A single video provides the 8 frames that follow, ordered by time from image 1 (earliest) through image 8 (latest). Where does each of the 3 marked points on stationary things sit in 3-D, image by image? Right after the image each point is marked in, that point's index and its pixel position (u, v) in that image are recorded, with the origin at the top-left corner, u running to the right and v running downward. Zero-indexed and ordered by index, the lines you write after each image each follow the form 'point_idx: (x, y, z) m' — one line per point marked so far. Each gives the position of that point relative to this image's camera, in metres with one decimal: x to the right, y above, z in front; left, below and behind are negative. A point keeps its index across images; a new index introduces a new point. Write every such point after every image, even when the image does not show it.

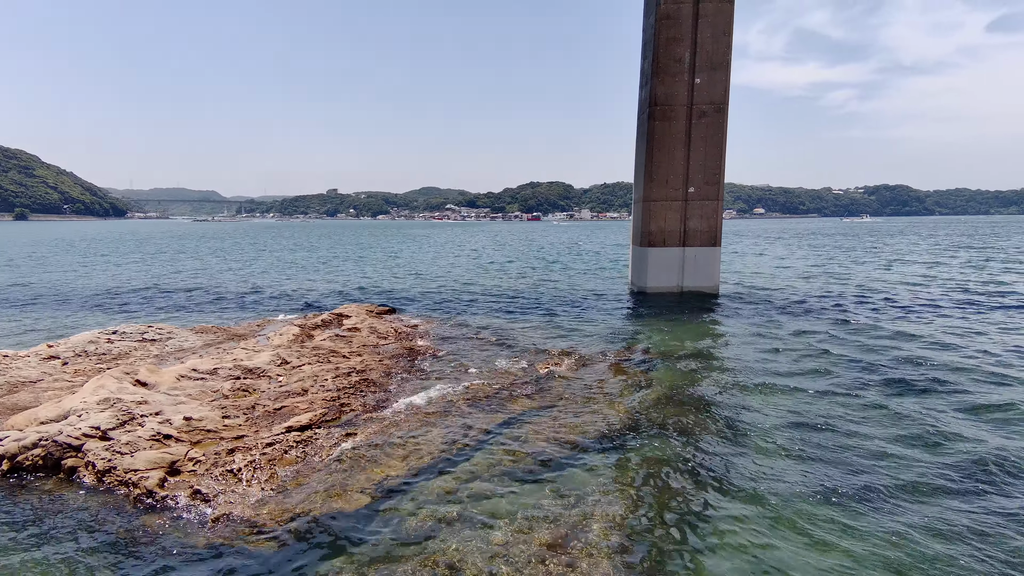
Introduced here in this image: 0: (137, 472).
0: (-4.1, -2.0, +6.2) m
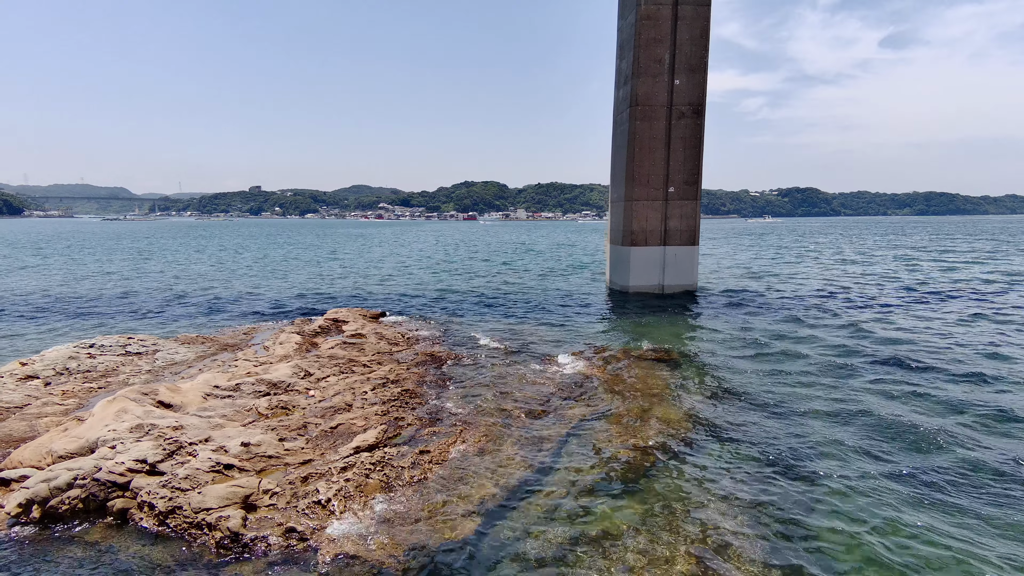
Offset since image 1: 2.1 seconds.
0: (-2.9, -2.1, +5.3) m
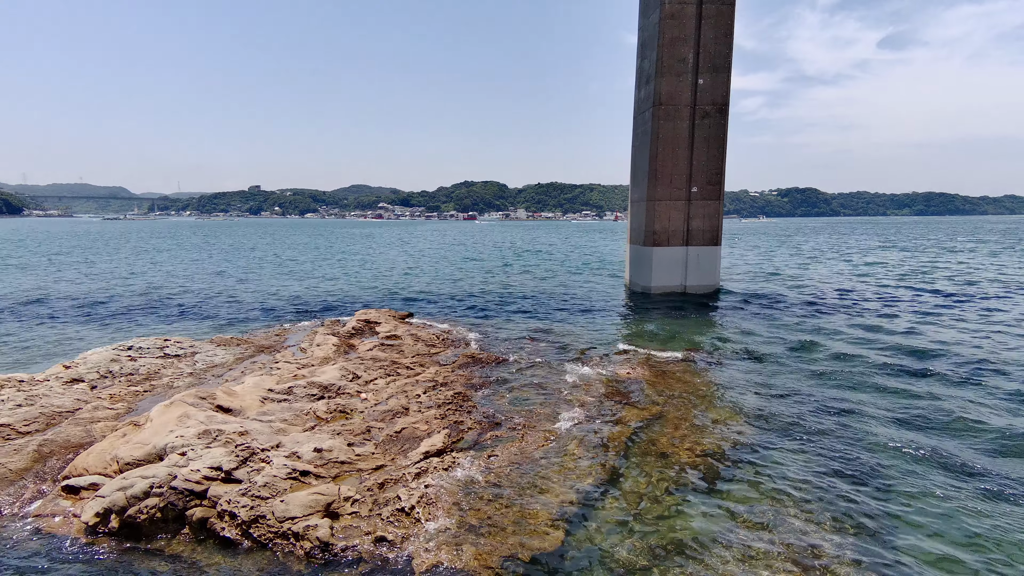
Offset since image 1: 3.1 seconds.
0: (-2.0, -2.1, +5.2) m
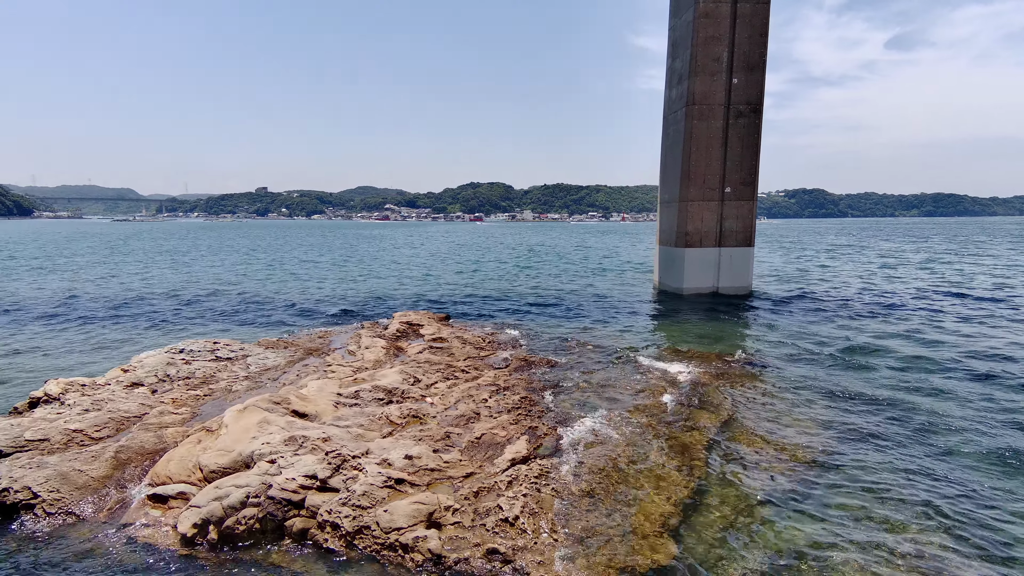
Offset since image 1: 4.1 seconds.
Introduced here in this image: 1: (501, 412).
0: (-1.0, -2.2, +5.0) m
1: (-0.2, -1.8, +8.0) m
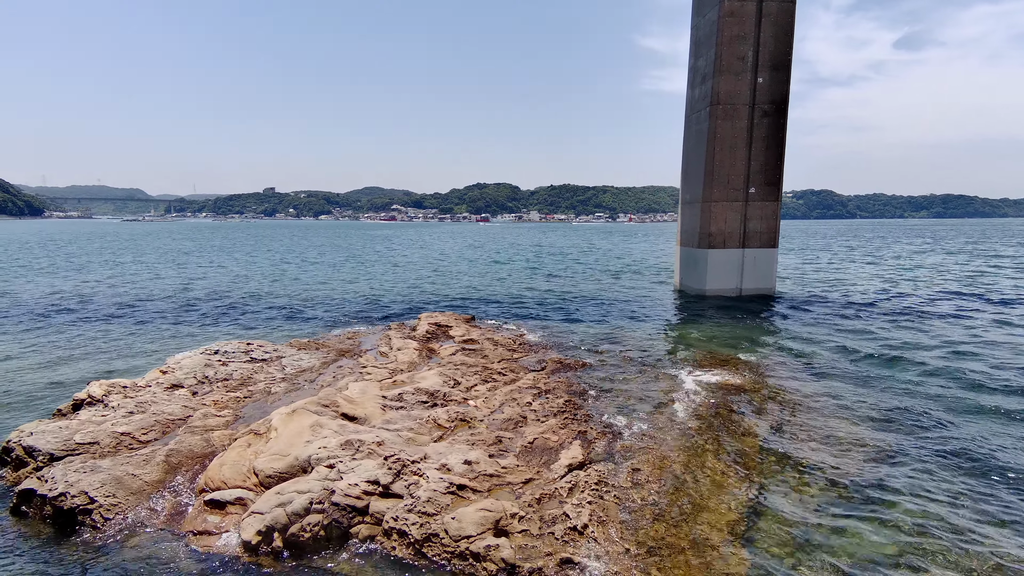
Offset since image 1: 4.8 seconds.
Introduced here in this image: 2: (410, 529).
0: (-0.4, -2.2, +4.9) m
1: (+0.5, -1.8, +7.8) m
2: (-0.9, -2.1, +5.0) m
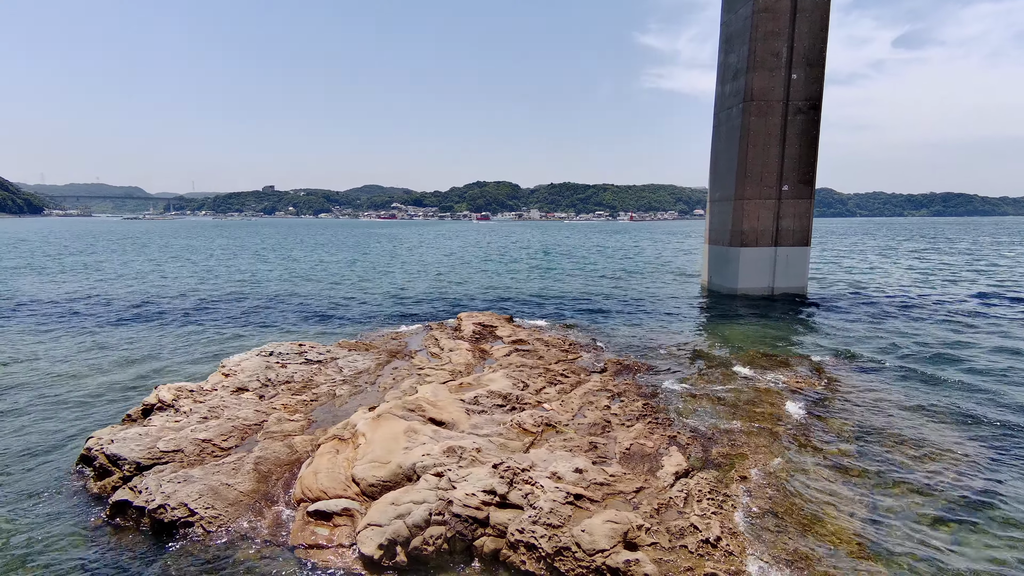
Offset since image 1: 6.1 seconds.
0: (+0.8, -2.2, +4.6) m
1: (+1.6, -1.8, +7.6) m
2: (+0.2, -2.1, +4.7) m
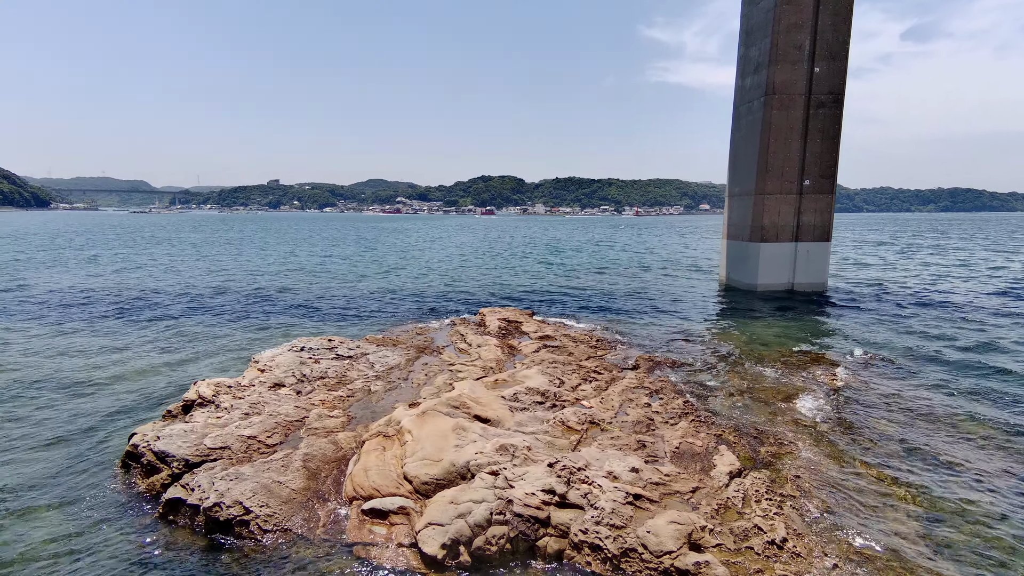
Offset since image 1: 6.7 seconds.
0: (+1.3, -2.2, +4.5) m
1: (+2.2, -1.7, +7.5) m
2: (+0.8, -2.1, +4.6) m
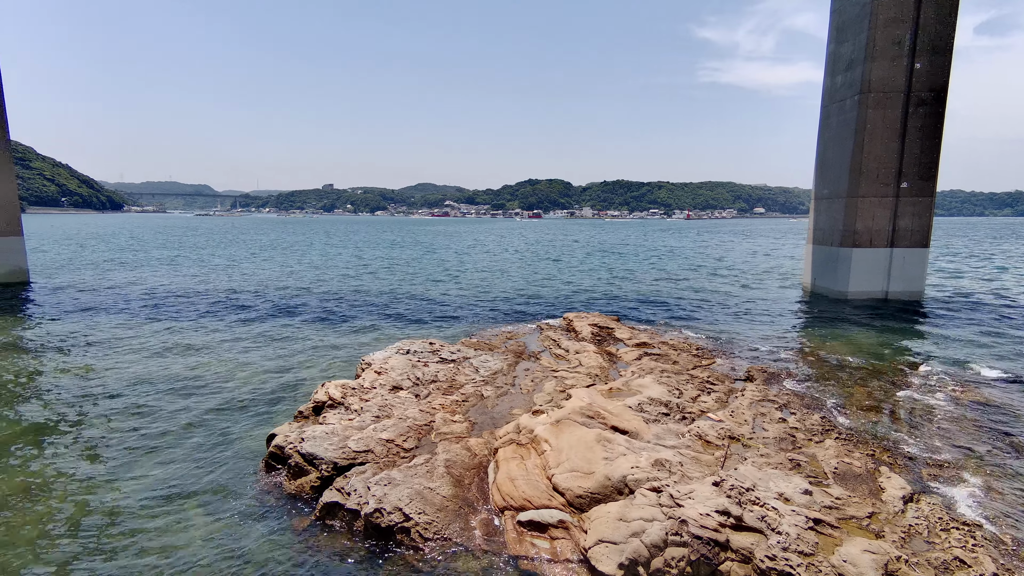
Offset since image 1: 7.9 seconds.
0: (+2.7, -2.2, +4.2) m
1: (+3.8, -1.8, +7.1) m
2: (+2.2, -2.2, +4.3) m
